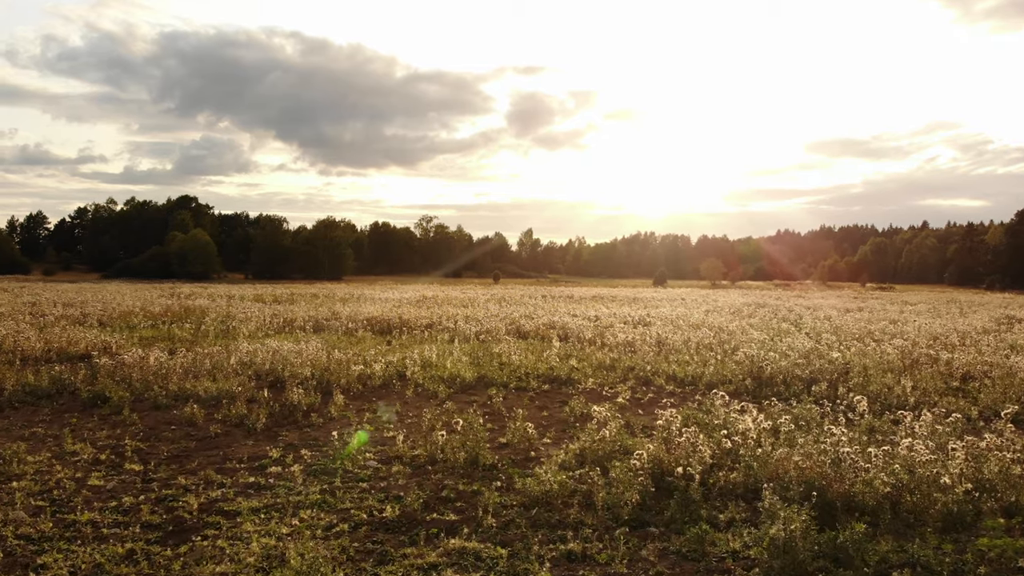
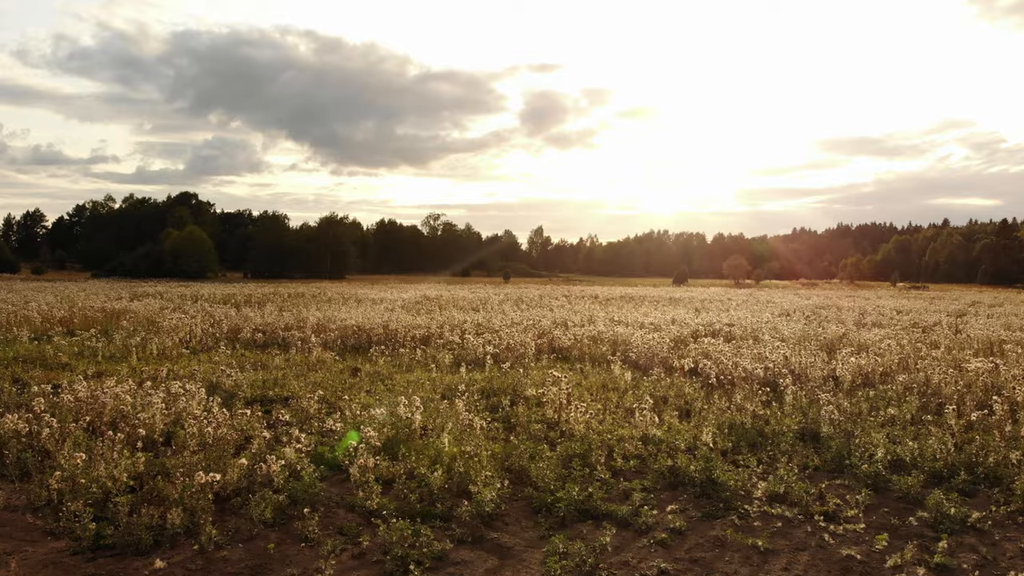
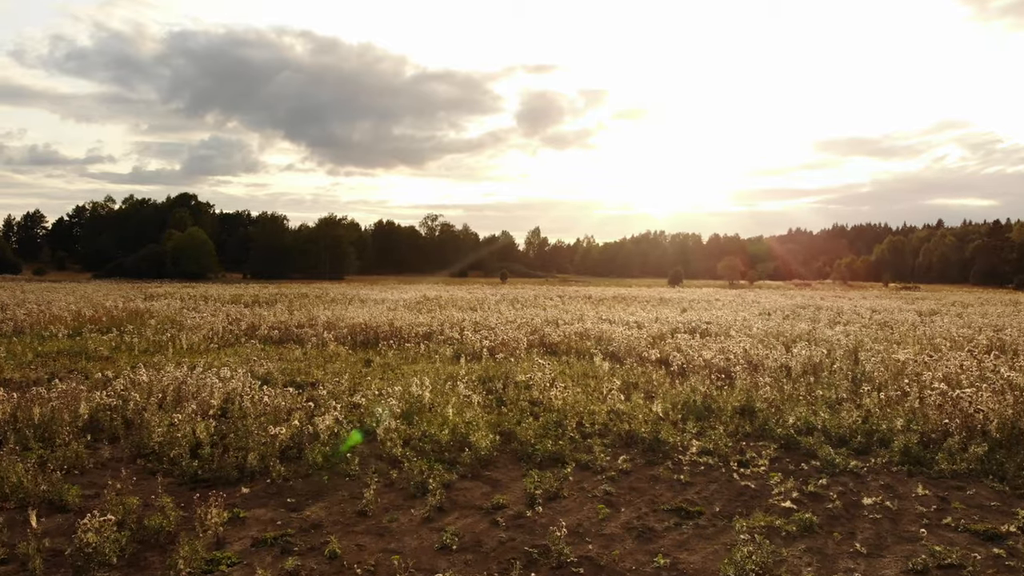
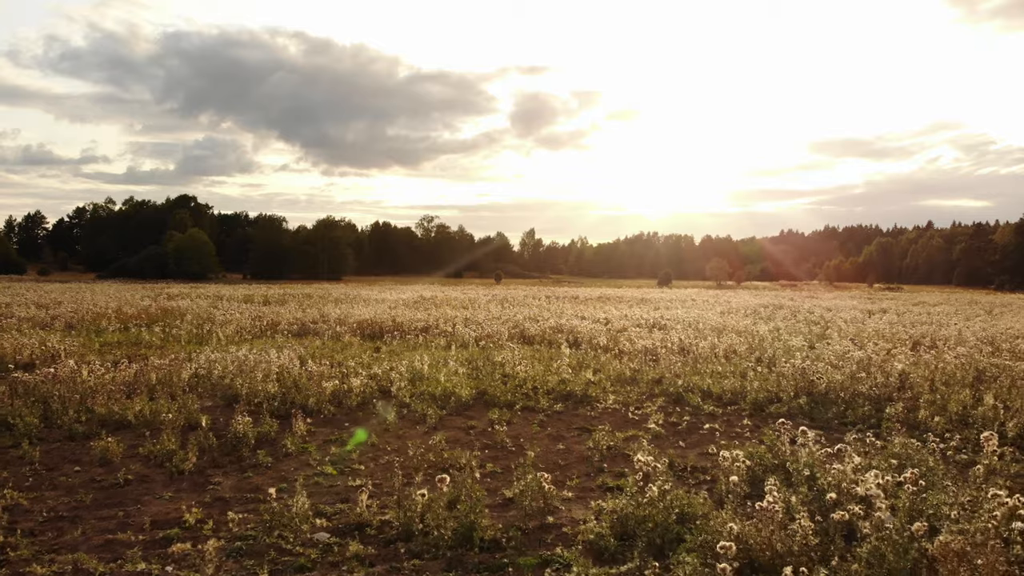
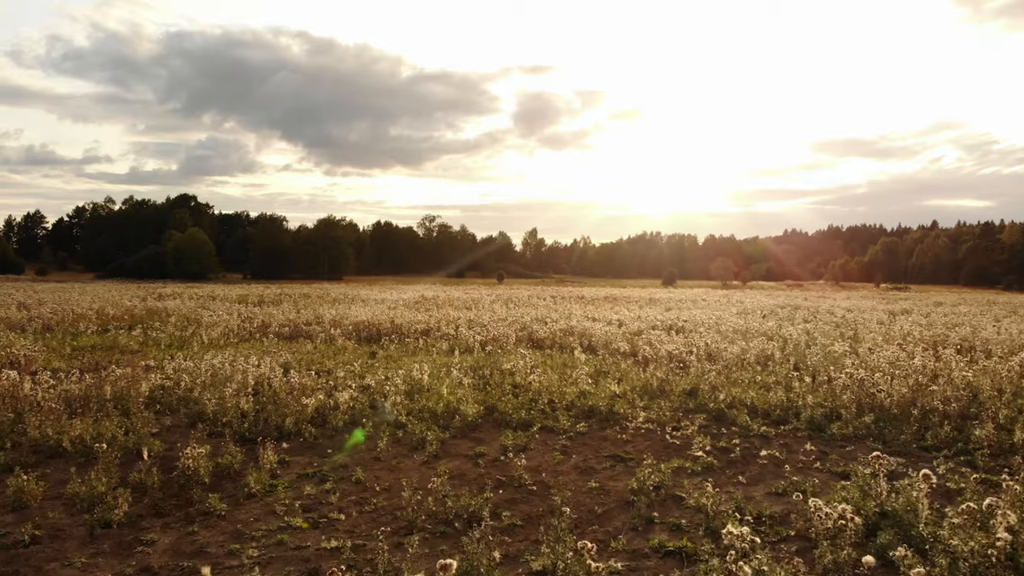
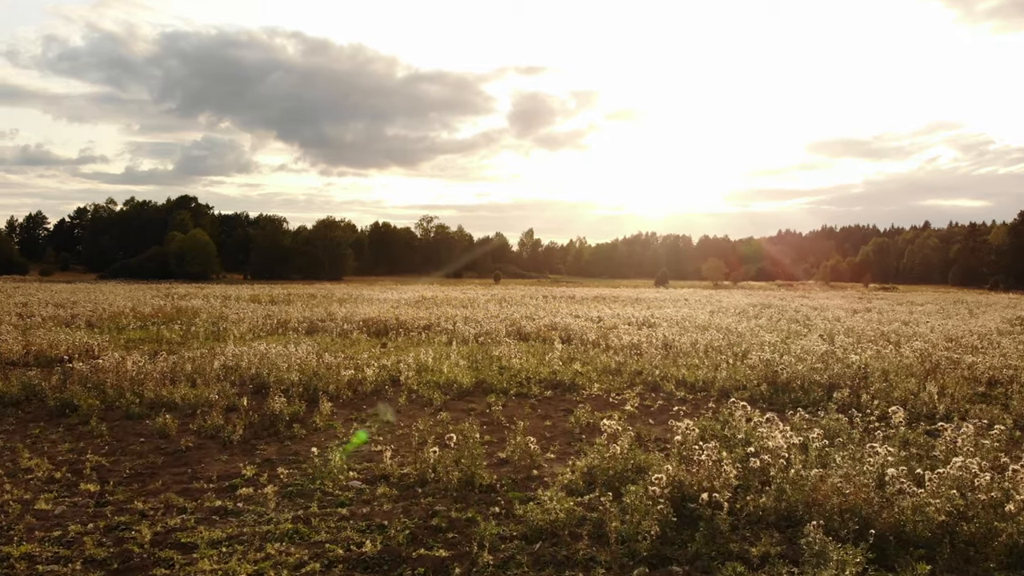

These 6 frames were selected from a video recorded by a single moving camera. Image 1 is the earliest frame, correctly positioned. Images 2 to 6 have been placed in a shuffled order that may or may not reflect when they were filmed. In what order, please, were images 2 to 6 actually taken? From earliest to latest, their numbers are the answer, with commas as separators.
6, 4, 5, 3, 2
